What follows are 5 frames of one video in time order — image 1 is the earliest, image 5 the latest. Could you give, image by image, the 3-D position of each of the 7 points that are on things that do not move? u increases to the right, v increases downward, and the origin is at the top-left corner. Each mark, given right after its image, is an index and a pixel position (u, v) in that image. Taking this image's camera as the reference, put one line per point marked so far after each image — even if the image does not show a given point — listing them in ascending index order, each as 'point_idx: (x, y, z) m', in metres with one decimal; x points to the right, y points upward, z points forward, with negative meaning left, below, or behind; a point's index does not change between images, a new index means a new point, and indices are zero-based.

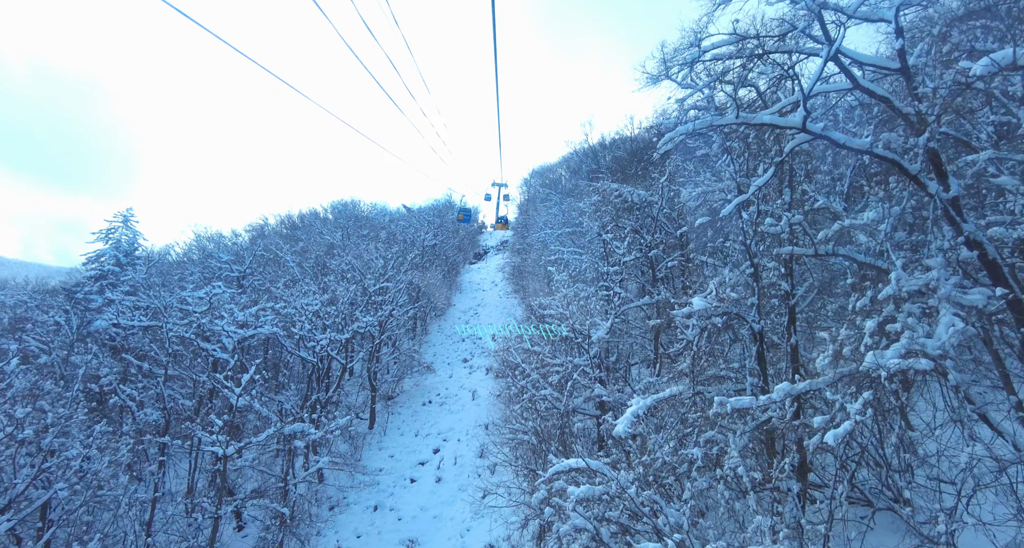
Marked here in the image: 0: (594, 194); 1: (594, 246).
0: (+2.7, +2.7, +13.9) m
1: (+2.6, +0.9, +12.9) m
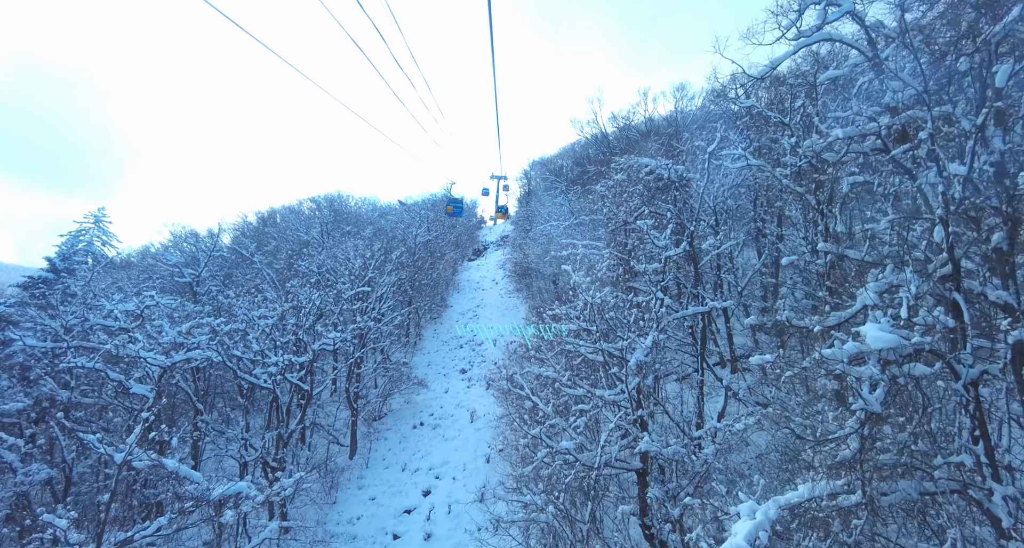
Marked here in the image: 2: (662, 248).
0: (+2.8, +2.7, +11.3) m
1: (+2.7, +0.9, +10.3) m
2: (+2.9, +0.5, +7.9) m
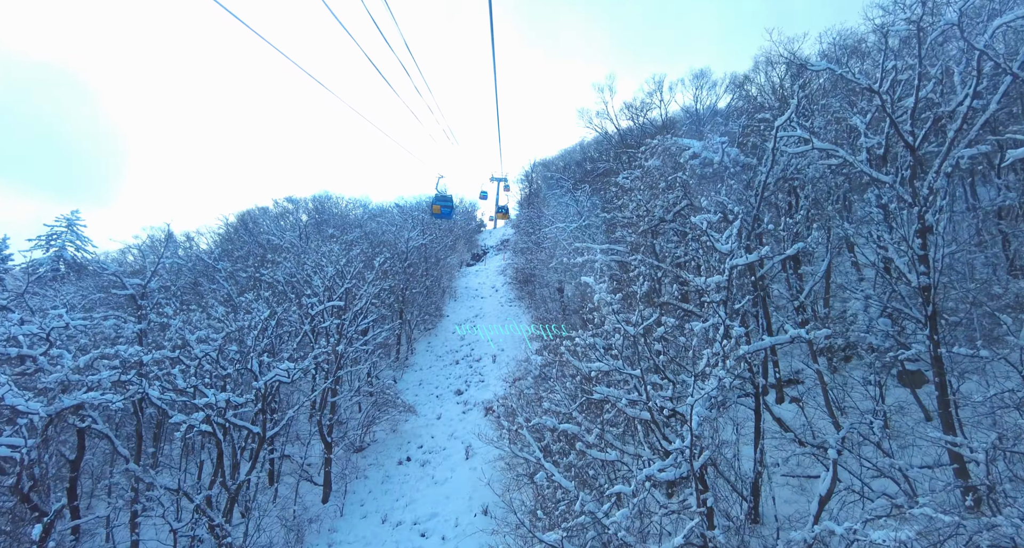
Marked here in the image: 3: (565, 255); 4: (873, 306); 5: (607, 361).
0: (+2.8, +2.5, +9.2) m
1: (+2.7, +0.7, +8.1) m
2: (+3.0, +0.3, +5.8) m
3: (+2.4, +0.8, +18.4) m
4: (+6.9, -0.6, +7.8) m
5: (+1.3, -1.2, +5.5) m
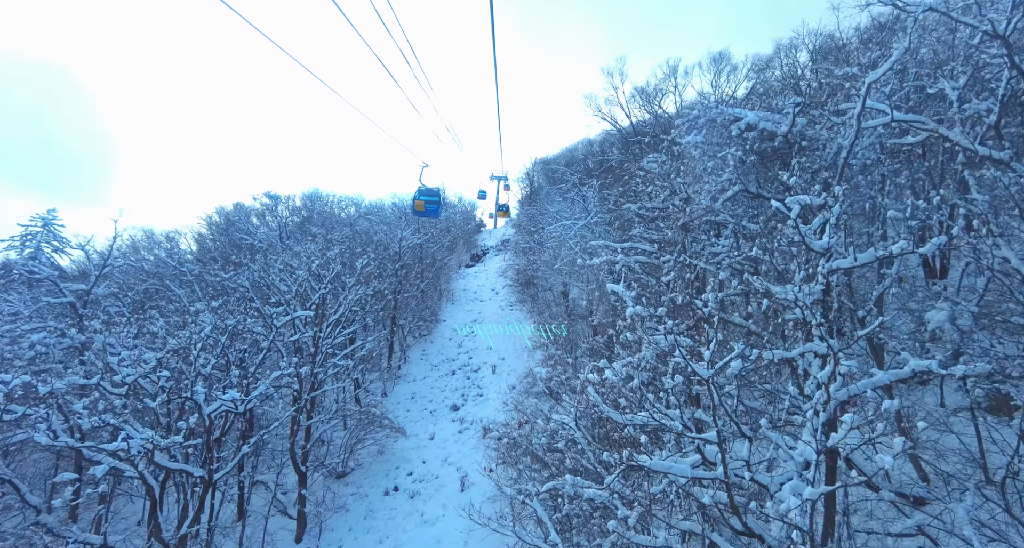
0: (+2.9, +2.4, +7.5) m
1: (+2.8, +0.6, +6.5) m
2: (+3.0, +0.2, +4.1) m
3: (+2.4, +0.7, +16.8) m
4: (+6.9, -0.7, +6.1) m
5: (+1.3, -1.2, +3.8) m
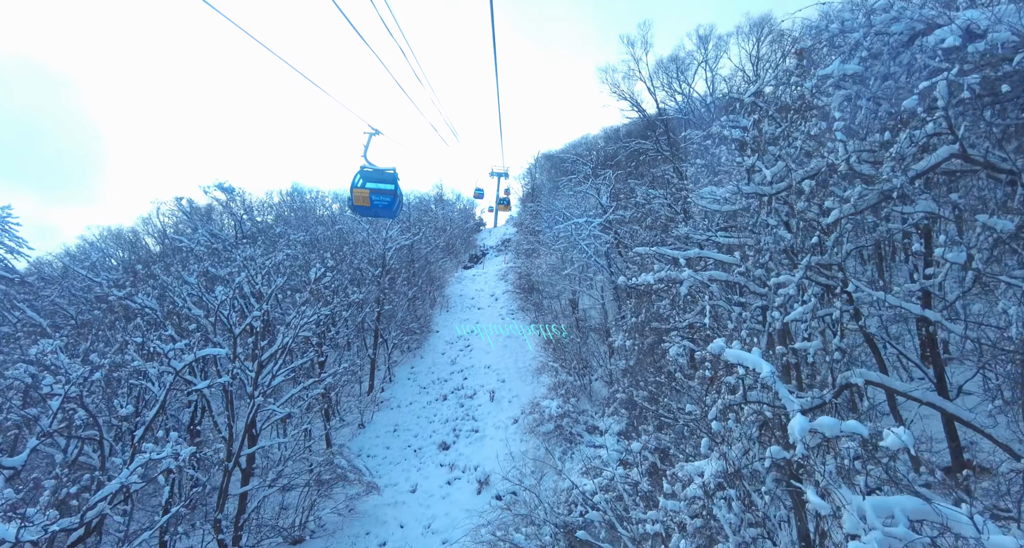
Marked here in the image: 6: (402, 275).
0: (+2.9, +2.1, +4.7) m
1: (+2.8, +0.3, +3.7) m
2: (+3.1, -0.1, +1.3) m
3: (+2.5, +0.5, +14.0) m
4: (+7.0, -1.0, +3.3) m
5: (+1.4, -1.5, +1.1) m
6: (-4.8, -0.1, +17.8) m
